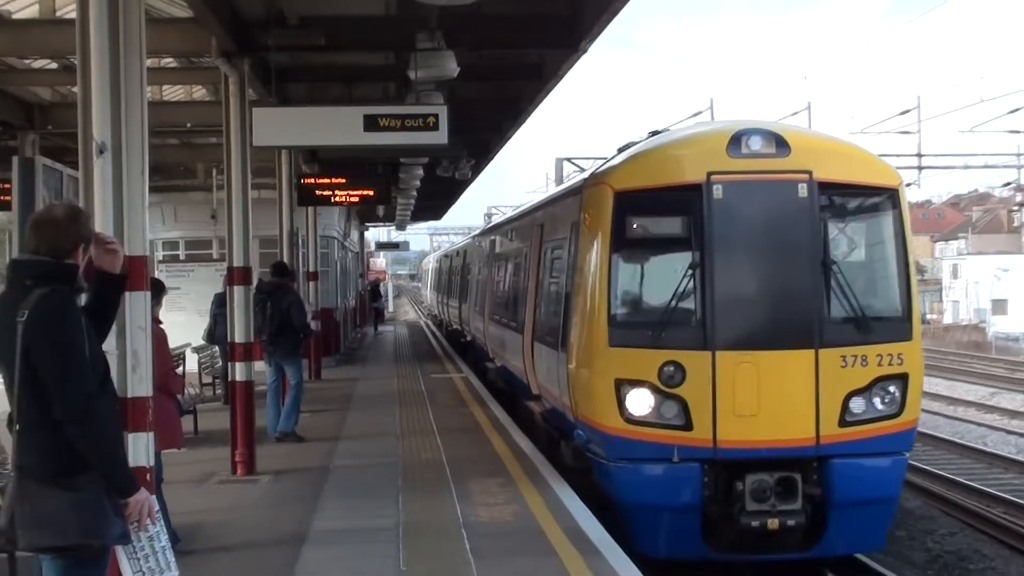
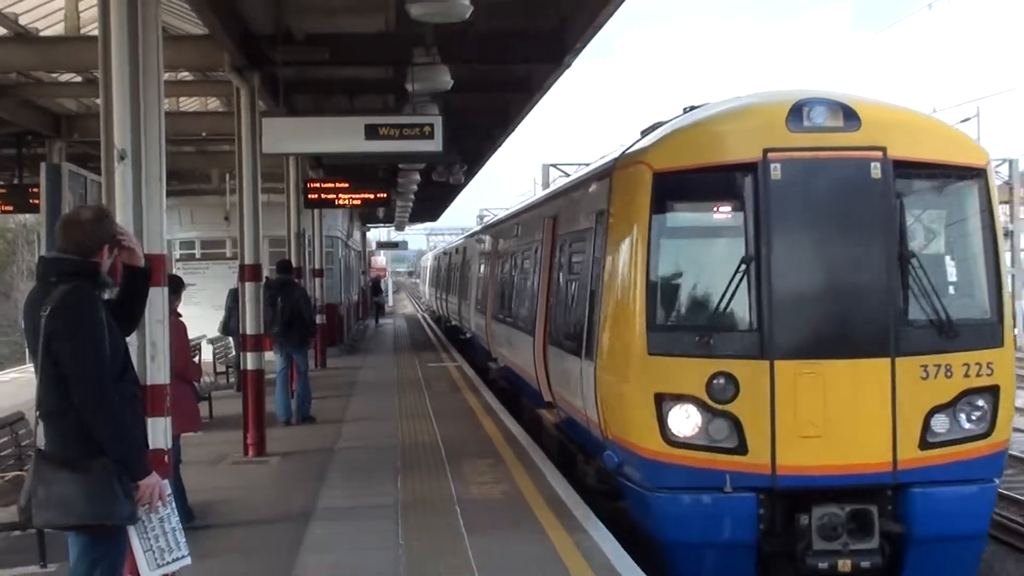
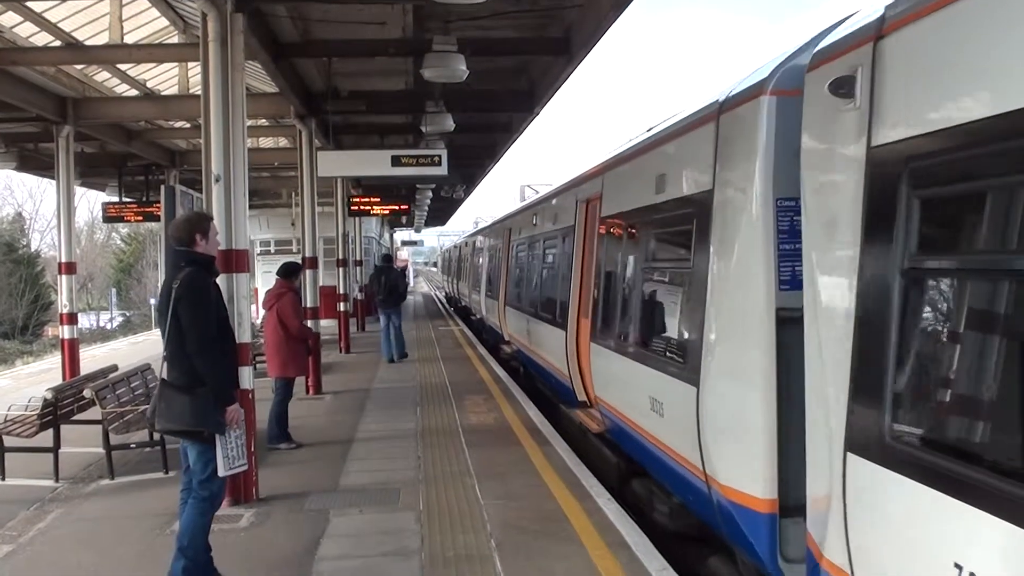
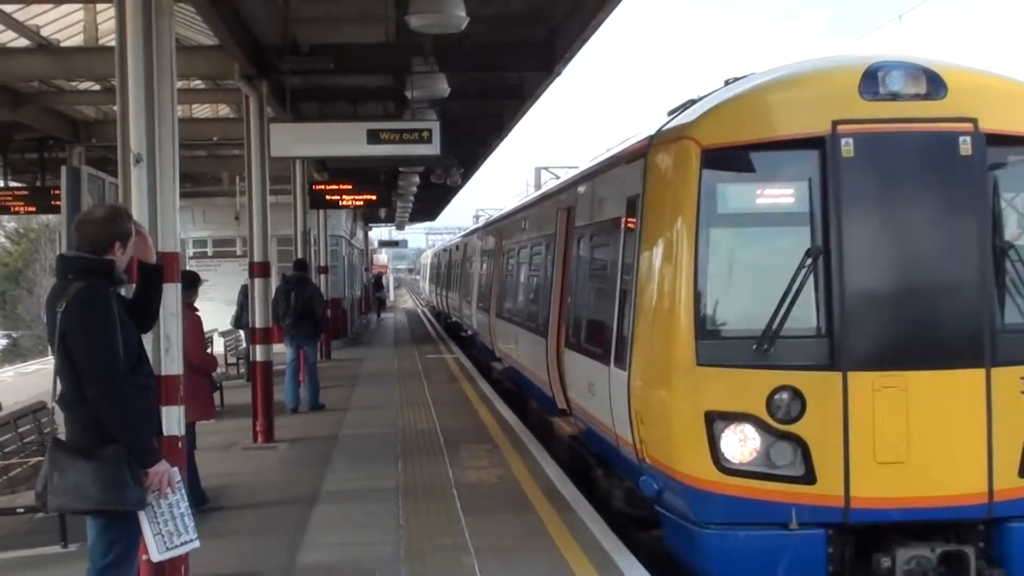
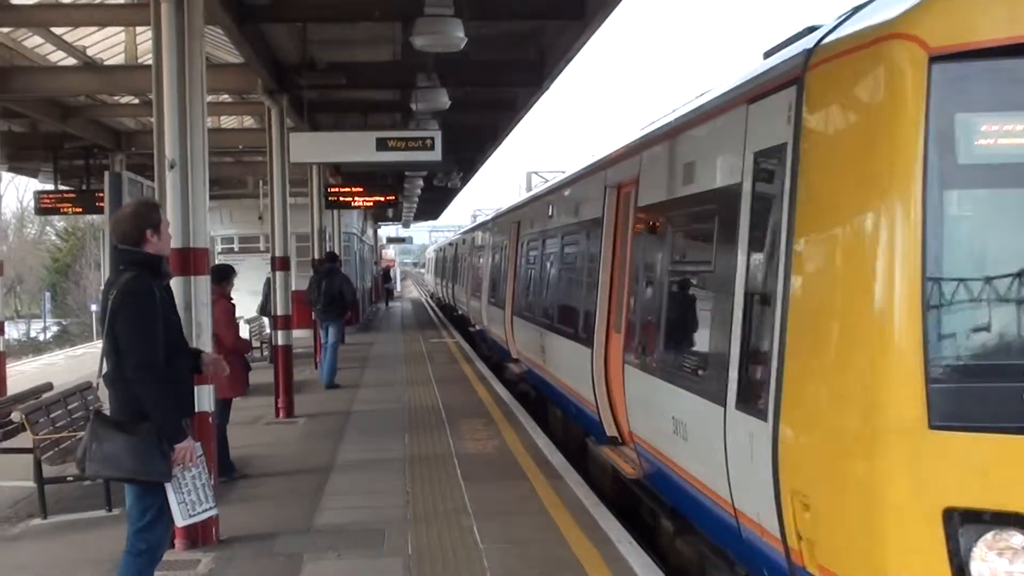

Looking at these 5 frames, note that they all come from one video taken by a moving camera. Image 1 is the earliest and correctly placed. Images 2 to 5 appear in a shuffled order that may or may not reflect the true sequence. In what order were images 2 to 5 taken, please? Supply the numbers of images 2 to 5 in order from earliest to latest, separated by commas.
2, 4, 5, 3
